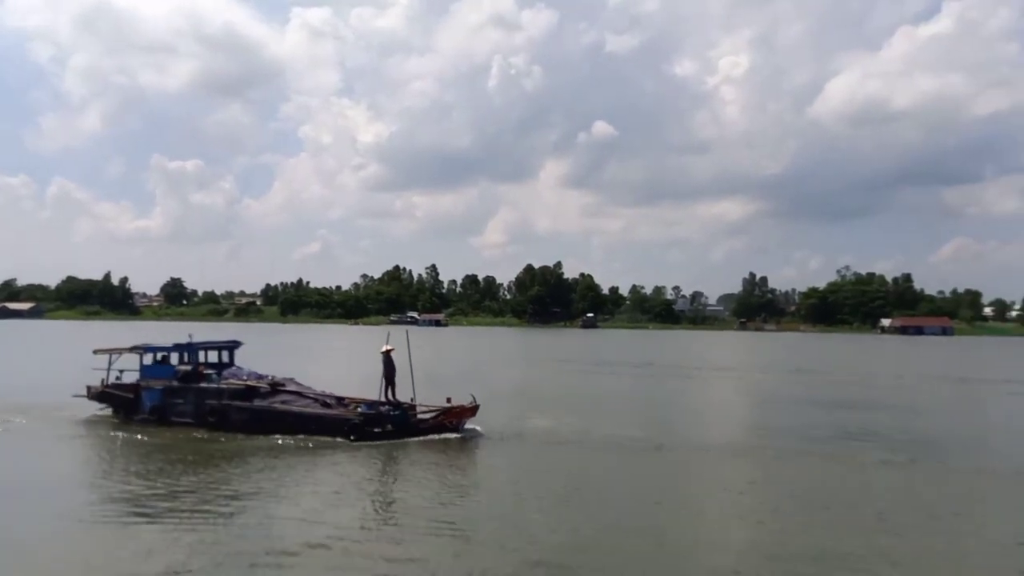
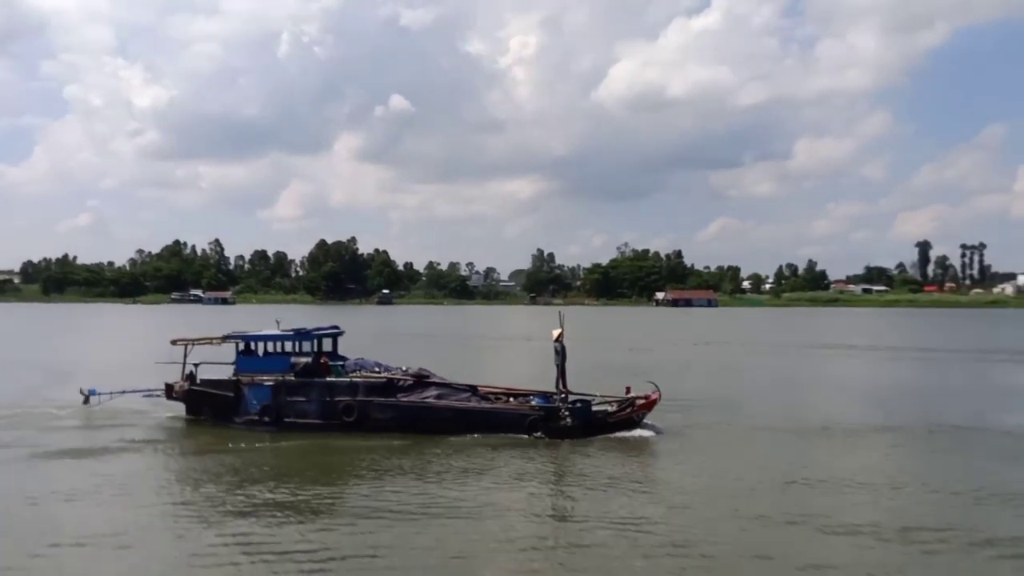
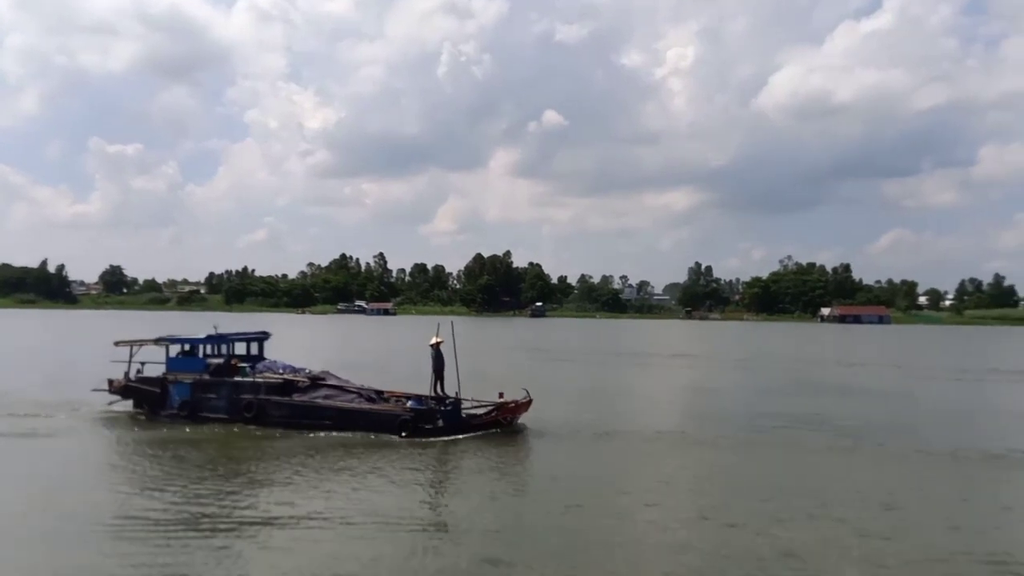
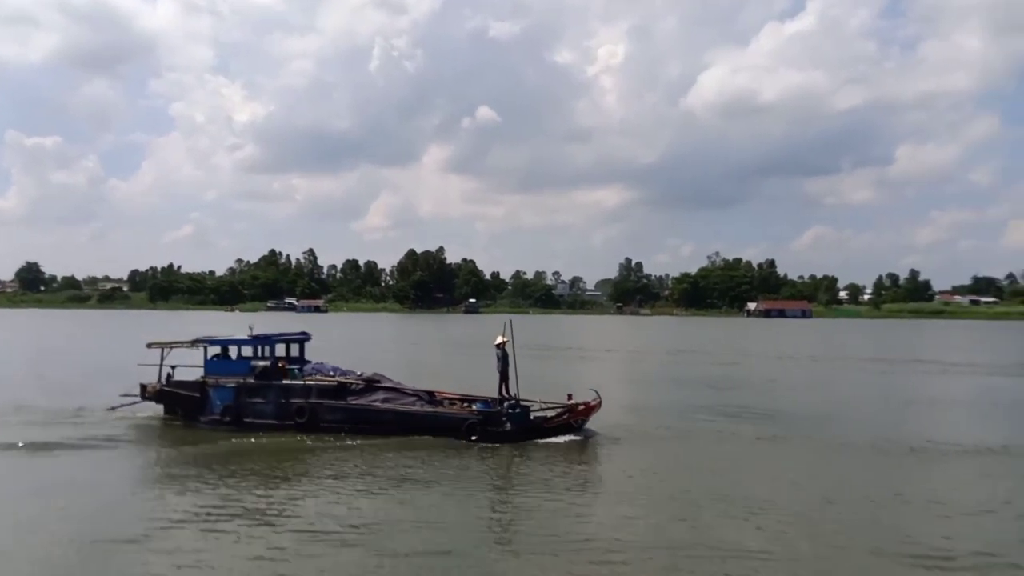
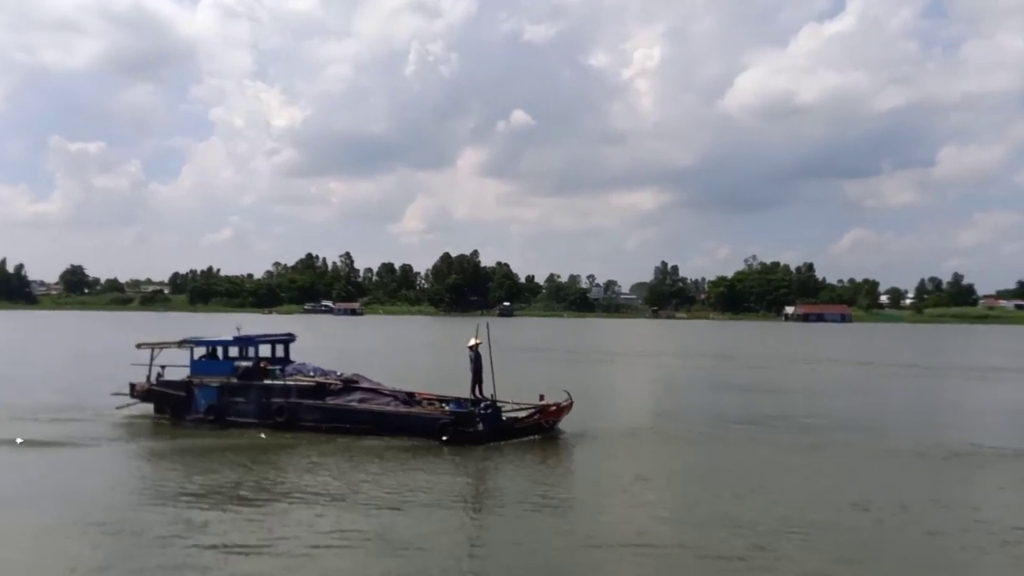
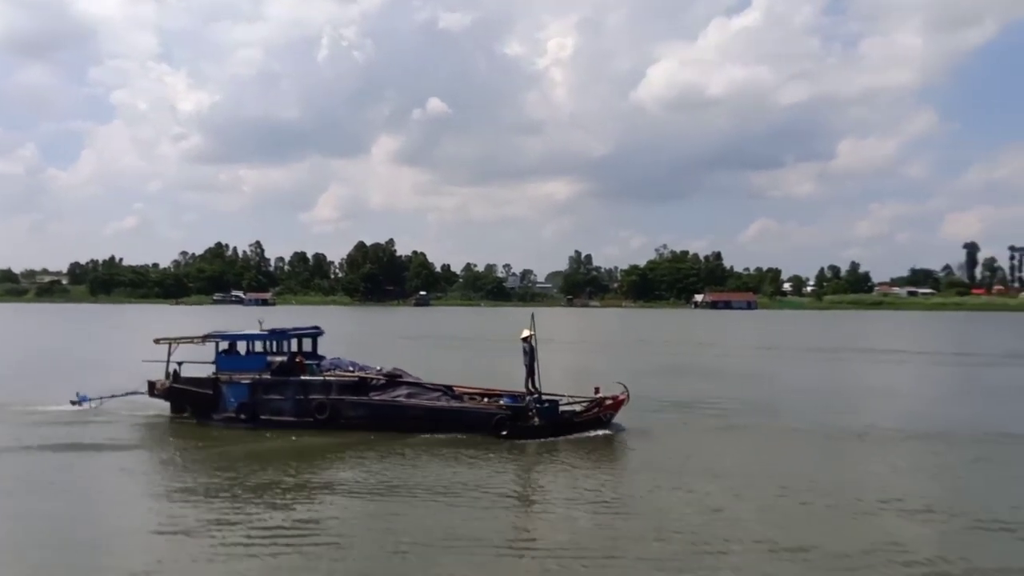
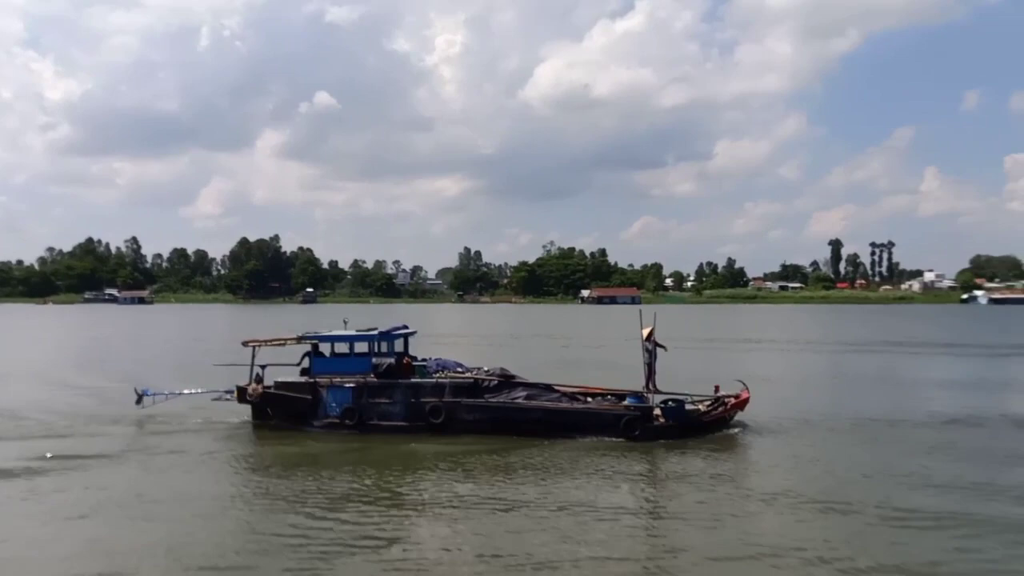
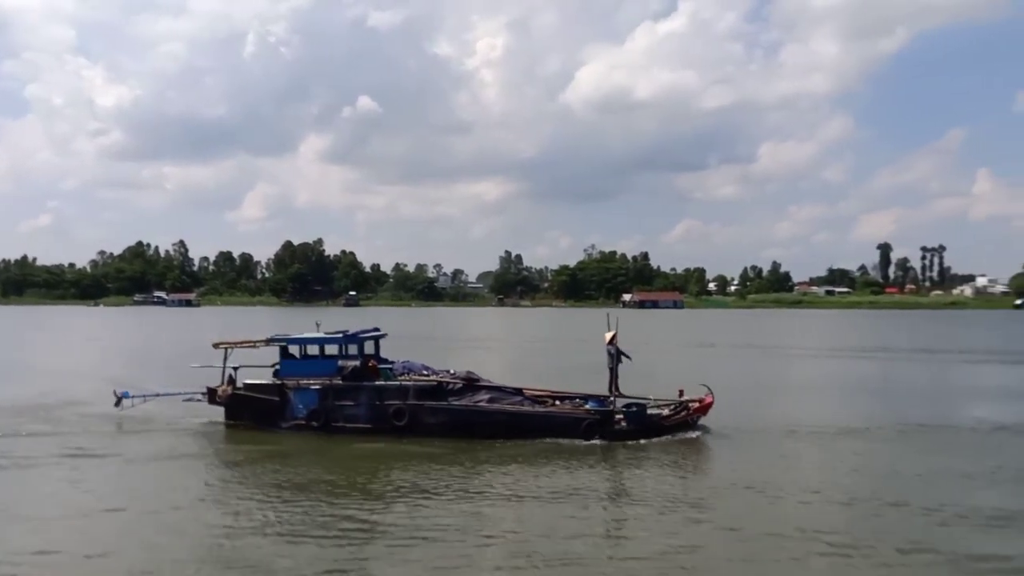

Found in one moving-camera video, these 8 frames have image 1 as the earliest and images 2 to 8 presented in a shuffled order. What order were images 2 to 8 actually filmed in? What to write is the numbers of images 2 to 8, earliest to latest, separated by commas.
3, 5, 4, 6, 2, 8, 7
